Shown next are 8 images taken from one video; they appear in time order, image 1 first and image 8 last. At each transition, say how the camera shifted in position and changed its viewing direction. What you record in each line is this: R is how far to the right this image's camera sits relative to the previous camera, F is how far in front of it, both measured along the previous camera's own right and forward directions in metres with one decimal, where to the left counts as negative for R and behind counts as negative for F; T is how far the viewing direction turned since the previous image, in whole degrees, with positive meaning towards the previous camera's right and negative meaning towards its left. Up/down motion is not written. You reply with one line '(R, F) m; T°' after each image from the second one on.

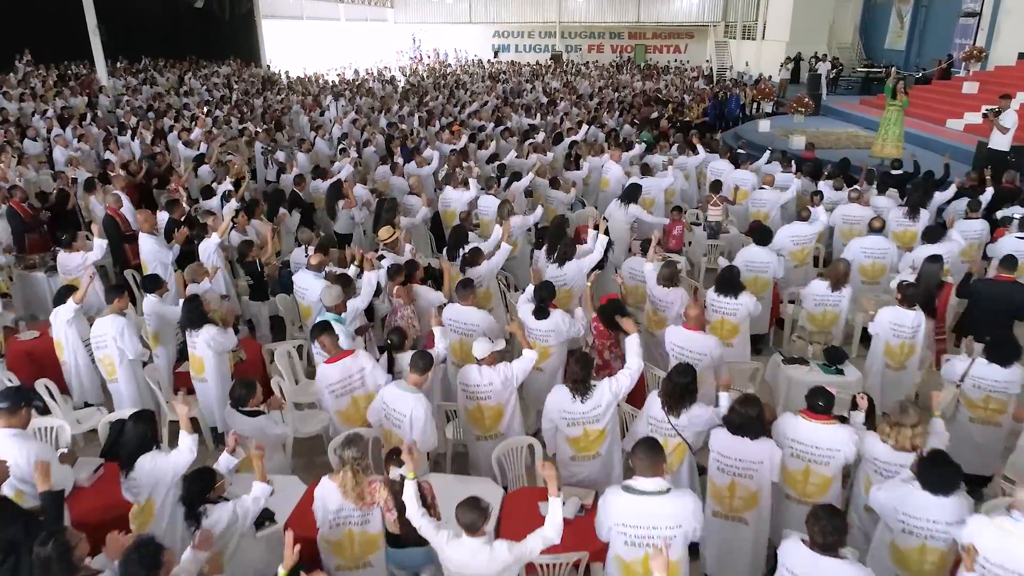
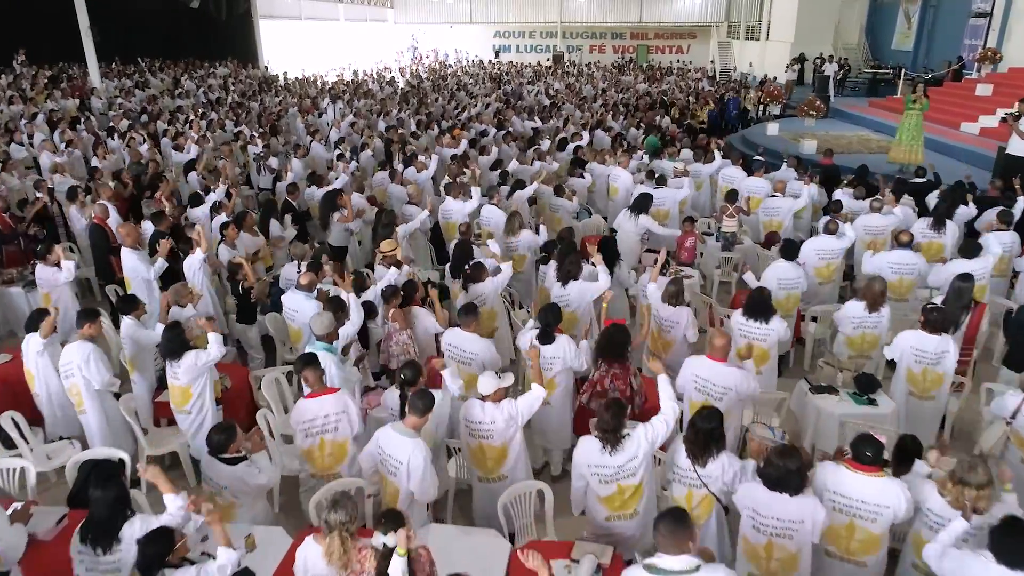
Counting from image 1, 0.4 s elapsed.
(0.0, +0.3) m; 0°
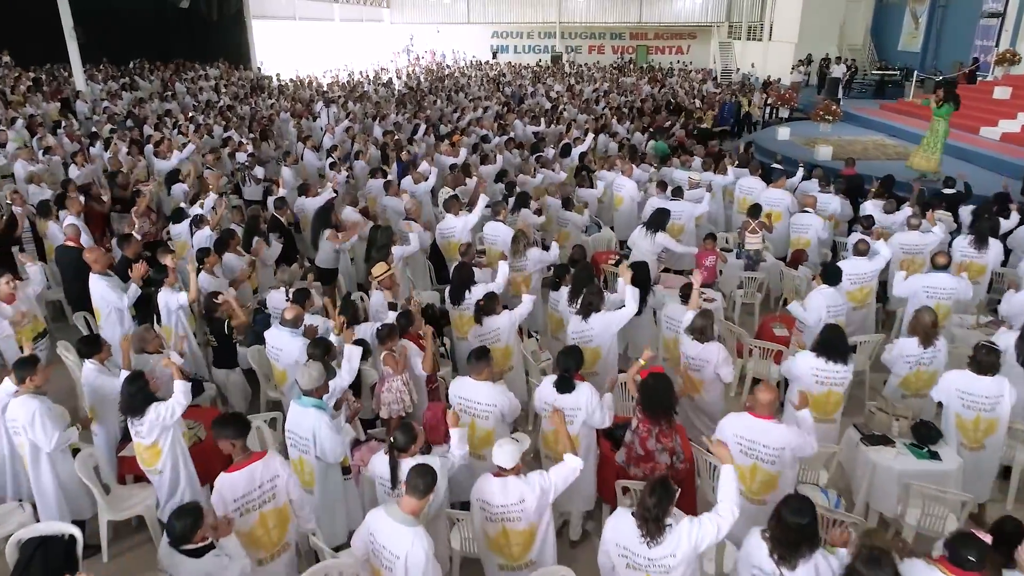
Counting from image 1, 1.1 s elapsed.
(-0.1, +0.5) m; 0°
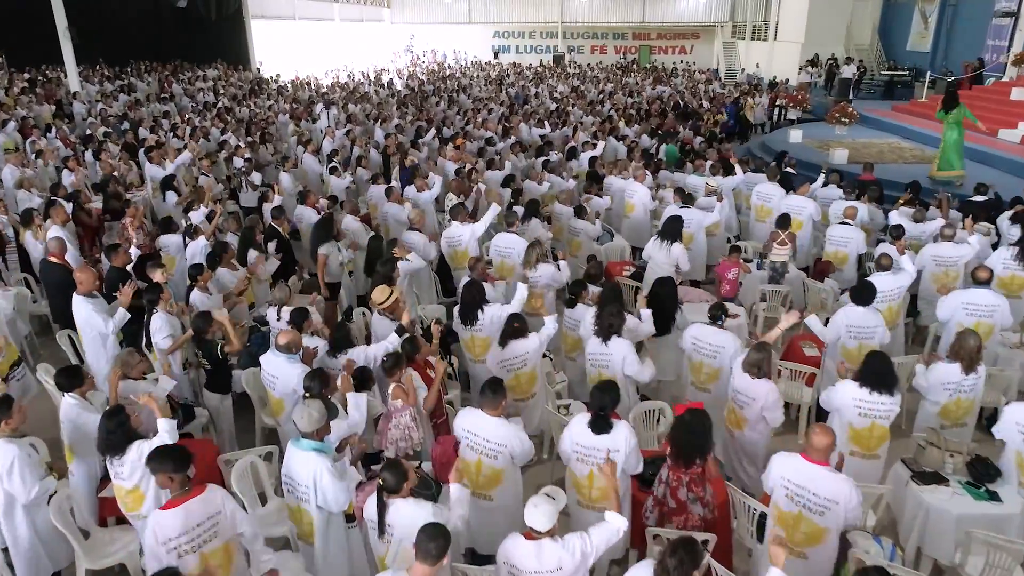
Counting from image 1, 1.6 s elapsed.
(-0.1, +0.3) m; 0°
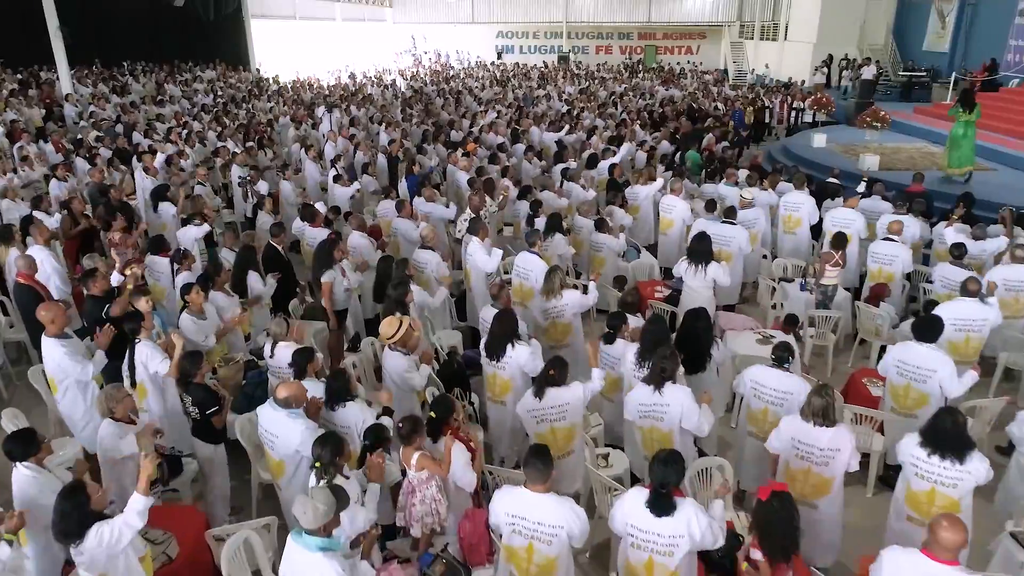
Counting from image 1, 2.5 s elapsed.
(-0.2, +0.6) m; 0°
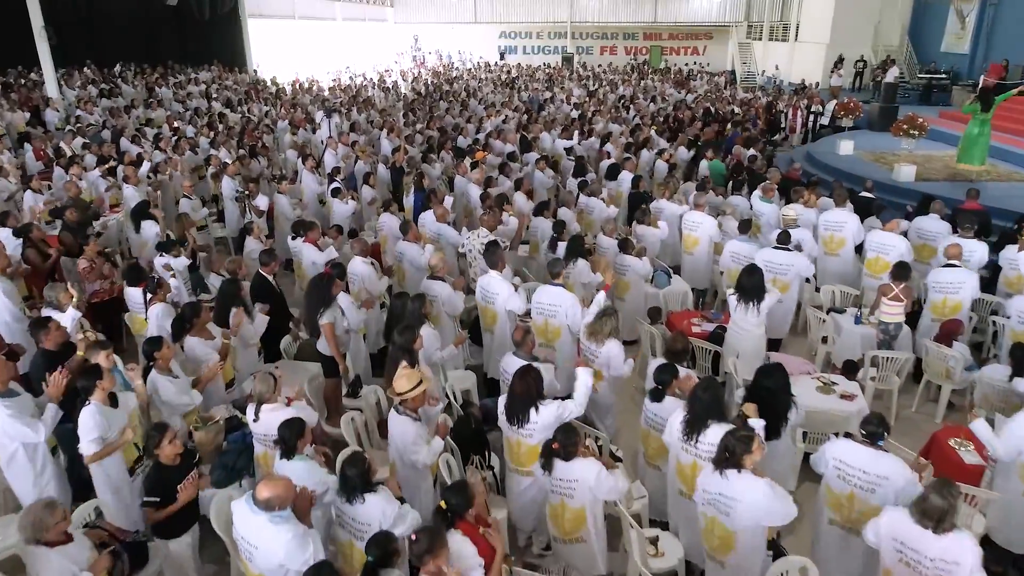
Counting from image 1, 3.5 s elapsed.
(-0.1, +0.7) m; 0°
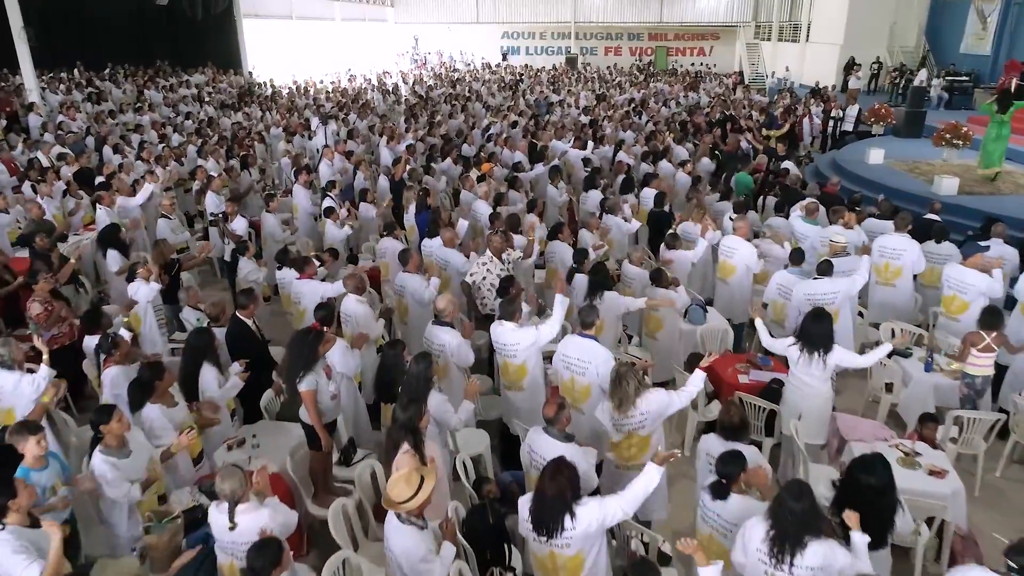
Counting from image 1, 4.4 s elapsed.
(-0.1, +0.7) m; 0°
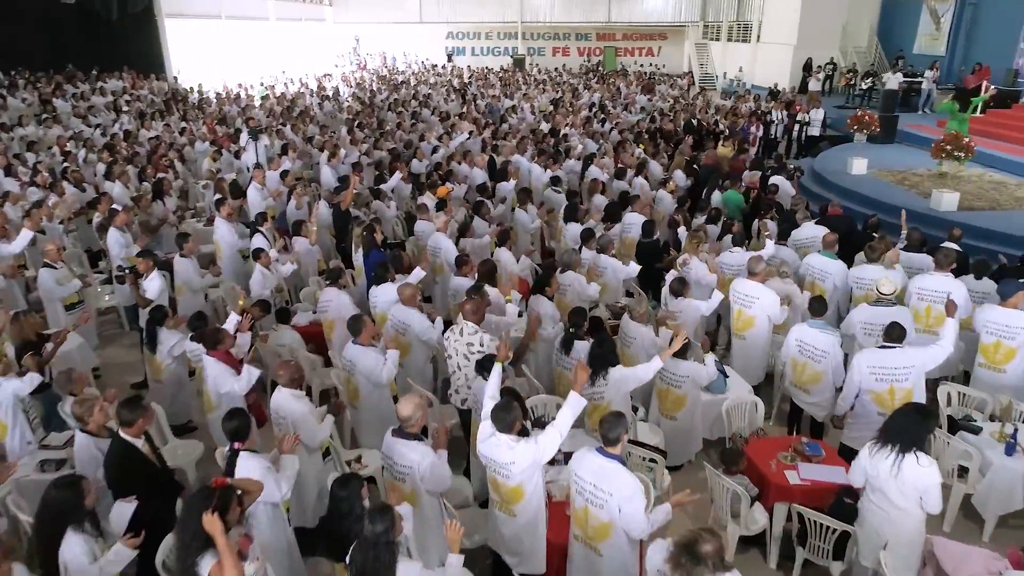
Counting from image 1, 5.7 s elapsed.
(-0.2, +1.1) m; +4°
